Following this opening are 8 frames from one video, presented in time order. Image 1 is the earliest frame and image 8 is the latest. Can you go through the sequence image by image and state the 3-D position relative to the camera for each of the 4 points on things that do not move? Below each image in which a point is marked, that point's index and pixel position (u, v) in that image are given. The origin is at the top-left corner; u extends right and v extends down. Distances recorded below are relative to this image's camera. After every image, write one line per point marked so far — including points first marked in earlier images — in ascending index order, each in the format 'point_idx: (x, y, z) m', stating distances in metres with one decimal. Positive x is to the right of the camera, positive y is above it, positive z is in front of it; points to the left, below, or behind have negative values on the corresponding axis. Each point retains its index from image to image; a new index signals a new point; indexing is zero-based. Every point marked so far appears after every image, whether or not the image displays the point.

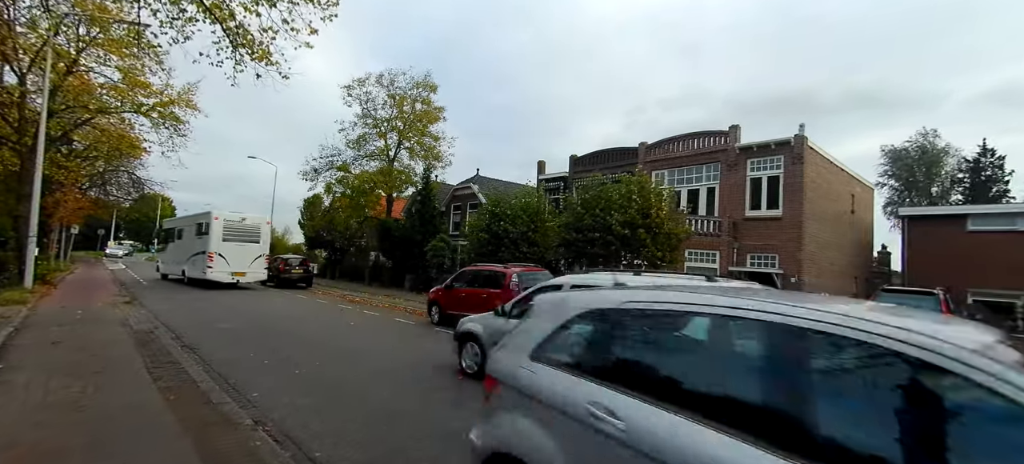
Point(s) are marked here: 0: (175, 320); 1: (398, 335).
0: (-8.4, -2.2, +11.0) m
1: (-2.9, -2.6, +11.0) m
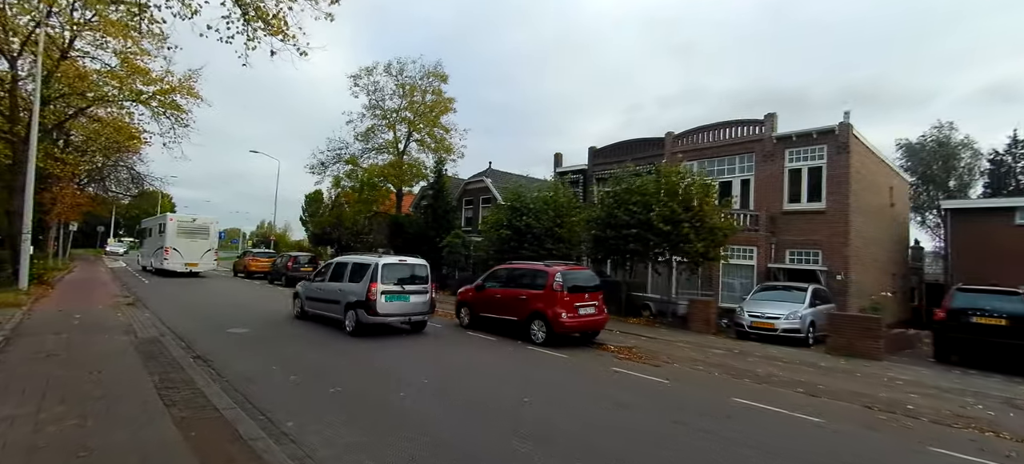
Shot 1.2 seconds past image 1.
0: (-7.5, -2.1, +10.0) m
1: (-2.0, -2.5, +10.0) m
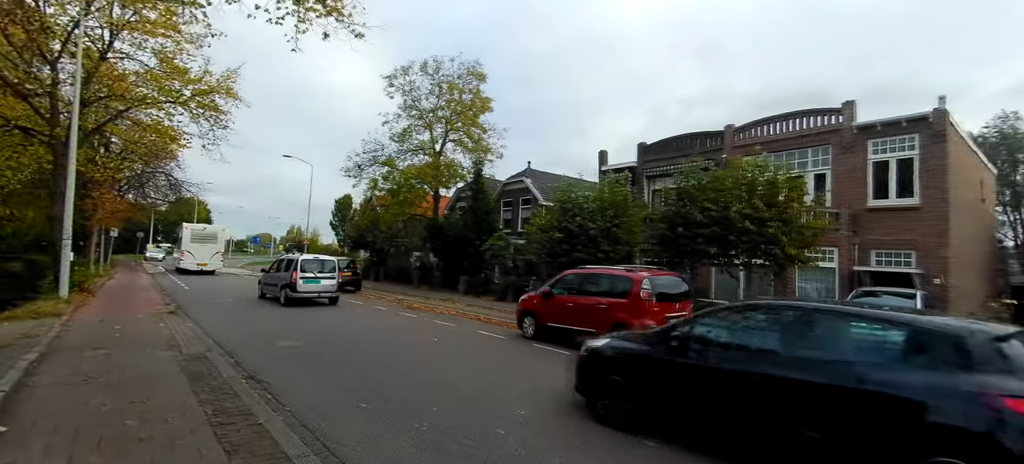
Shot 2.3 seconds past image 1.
0: (-5.9, -2.2, +9.1) m
1: (-0.4, -2.5, +8.9) m
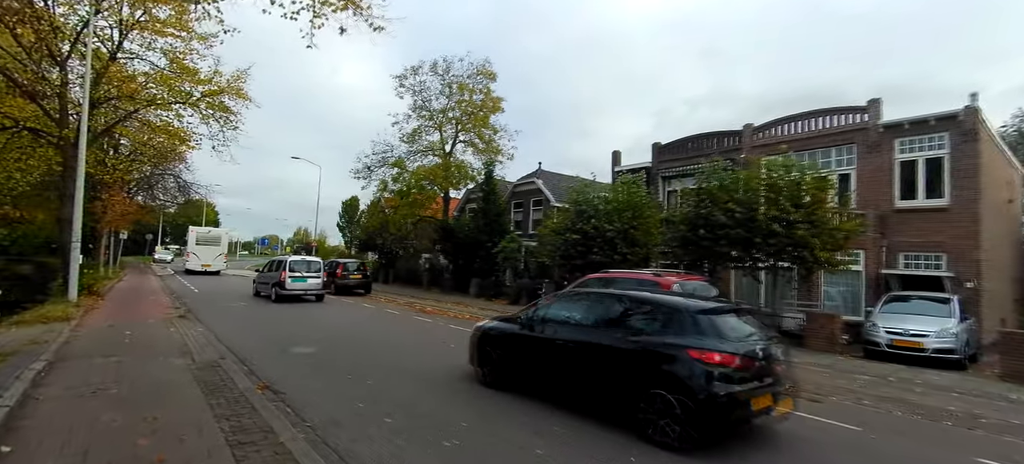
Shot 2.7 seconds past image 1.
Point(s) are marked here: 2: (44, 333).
0: (-5.4, -2.3, +8.8) m
1: (+0.1, -2.5, +8.5) m
2: (-9.2, -2.0, +8.6) m
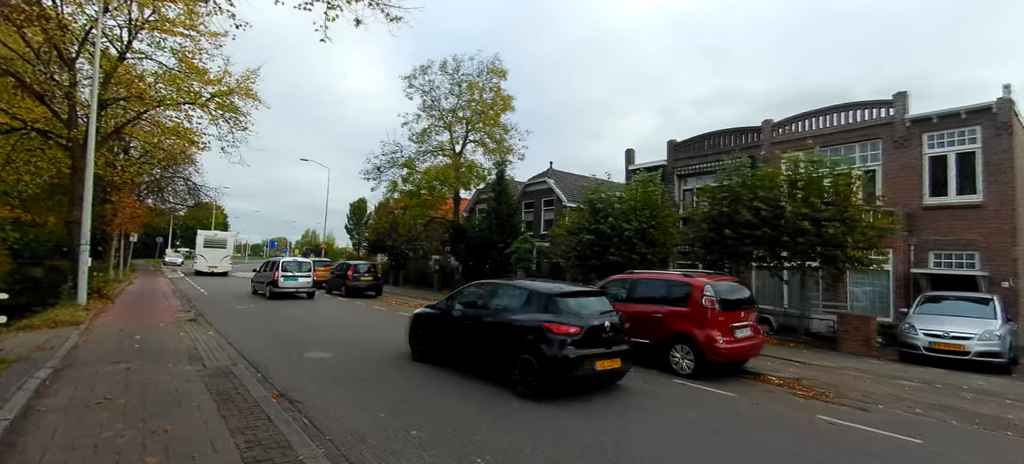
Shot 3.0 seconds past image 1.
0: (-5.0, -2.3, +8.5) m
1: (+0.5, -2.5, +8.1) m
2: (-8.8, -2.0, +8.4) m
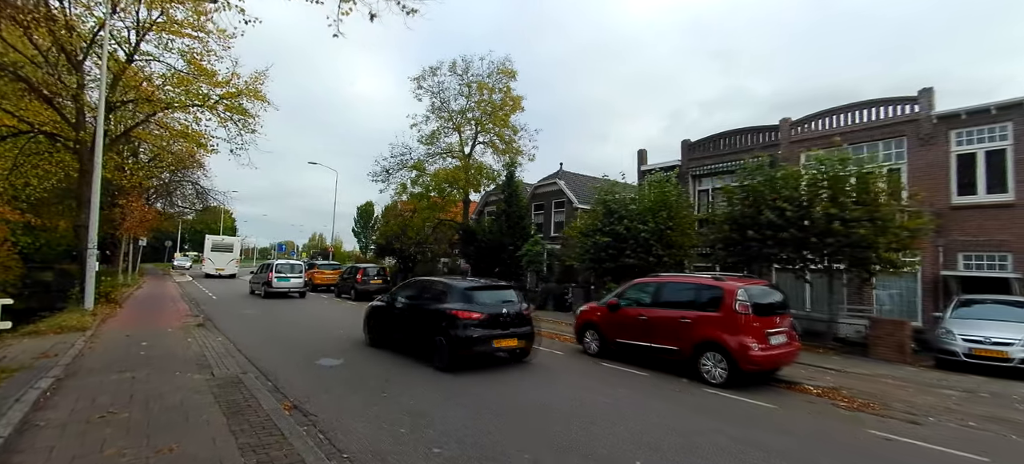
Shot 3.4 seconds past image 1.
0: (-4.6, -2.3, +8.2) m
1: (+0.8, -2.5, +7.8) m
2: (-8.4, -2.1, +8.1) m
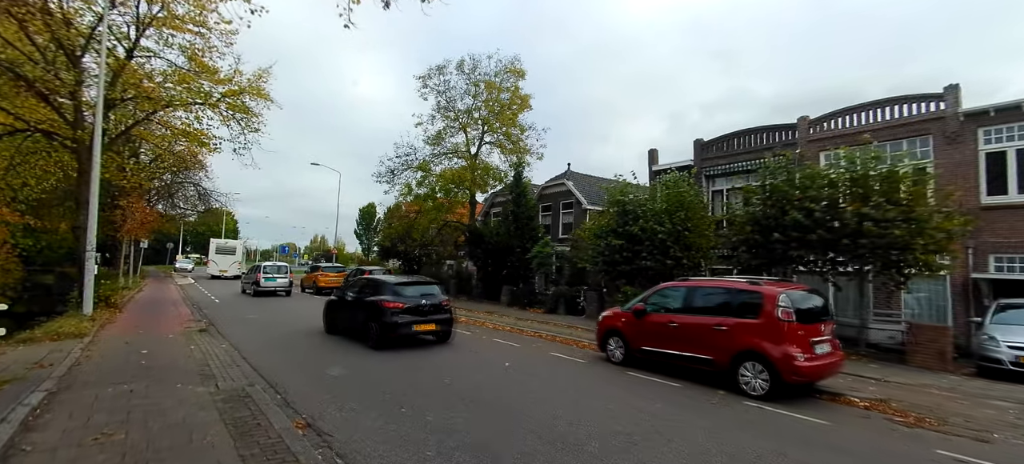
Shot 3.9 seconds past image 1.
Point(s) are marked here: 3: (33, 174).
0: (-4.2, -2.3, +7.7) m
1: (+1.2, -2.6, +7.3) m
2: (-8.1, -2.1, +7.6) m
3: (-16.9, +2.1, +15.4) m
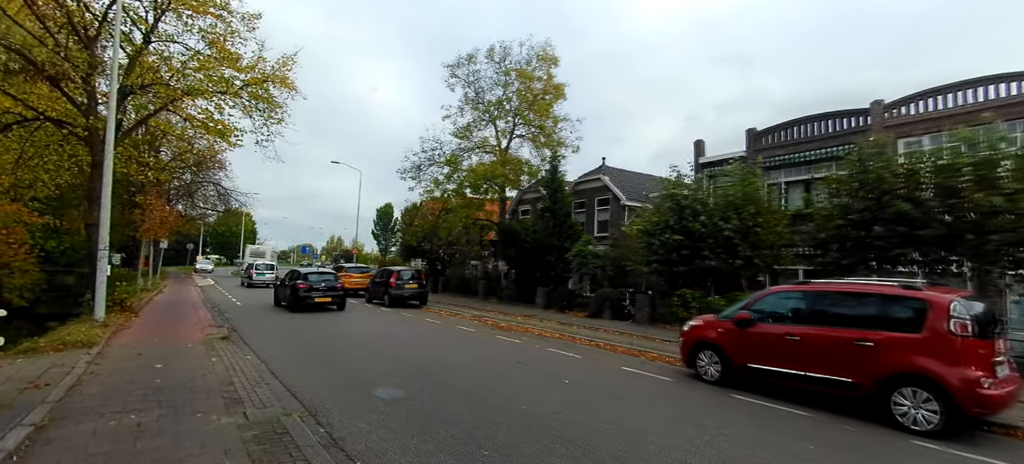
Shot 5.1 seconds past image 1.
0: (-3.0, -2.2, +6.5) m
1: (+2.4, -2.4, +5.9) m
2: (-6.9, -2.0, +6.5) m
3: (-15.5, +2.1, +14.6) m
